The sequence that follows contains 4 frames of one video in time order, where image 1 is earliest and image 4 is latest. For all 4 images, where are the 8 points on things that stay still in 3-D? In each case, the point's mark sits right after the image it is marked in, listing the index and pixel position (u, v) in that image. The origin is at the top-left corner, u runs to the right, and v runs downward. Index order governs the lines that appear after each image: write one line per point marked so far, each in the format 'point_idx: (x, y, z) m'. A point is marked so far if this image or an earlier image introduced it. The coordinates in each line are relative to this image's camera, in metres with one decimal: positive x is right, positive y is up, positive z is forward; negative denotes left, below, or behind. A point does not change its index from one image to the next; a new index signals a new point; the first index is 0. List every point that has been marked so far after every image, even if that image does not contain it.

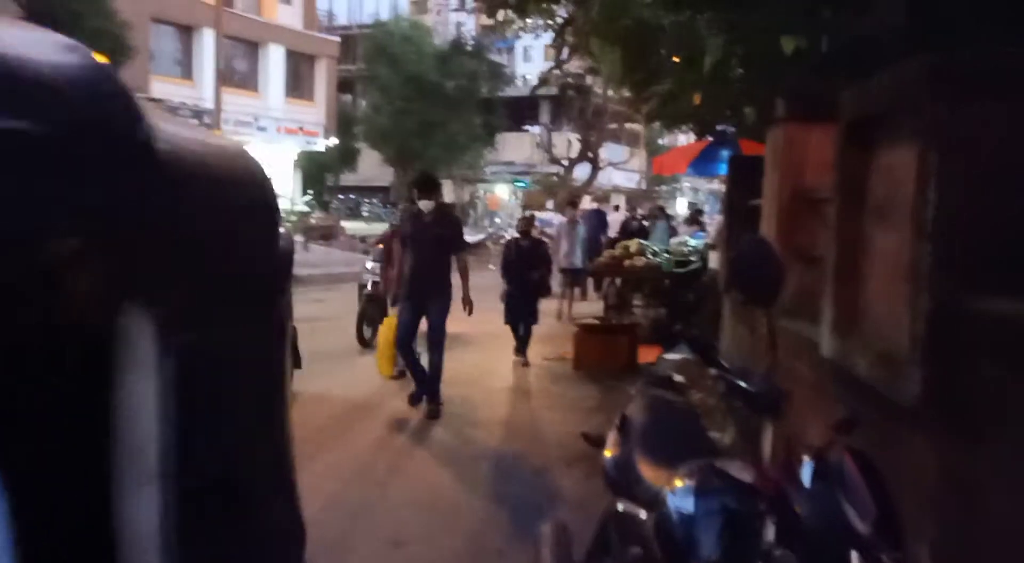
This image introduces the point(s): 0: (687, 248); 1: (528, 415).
0: (+3.2, +0.6, +14.8) m
1: (+0.1, -1.3, +8.7) m
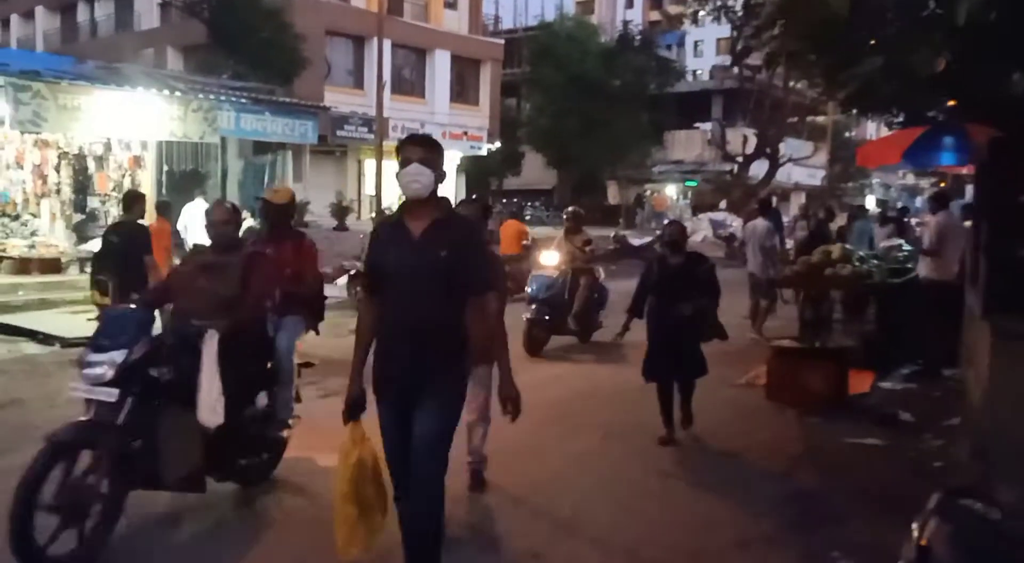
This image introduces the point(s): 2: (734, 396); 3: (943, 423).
0: (+6.0, +0.4, +12.6) m
1: (+1.7, -1.5, +7.2) m
2: (+2.6, -1.3, +9.3) m
3: (+4.1, -1.3, +7.8) m
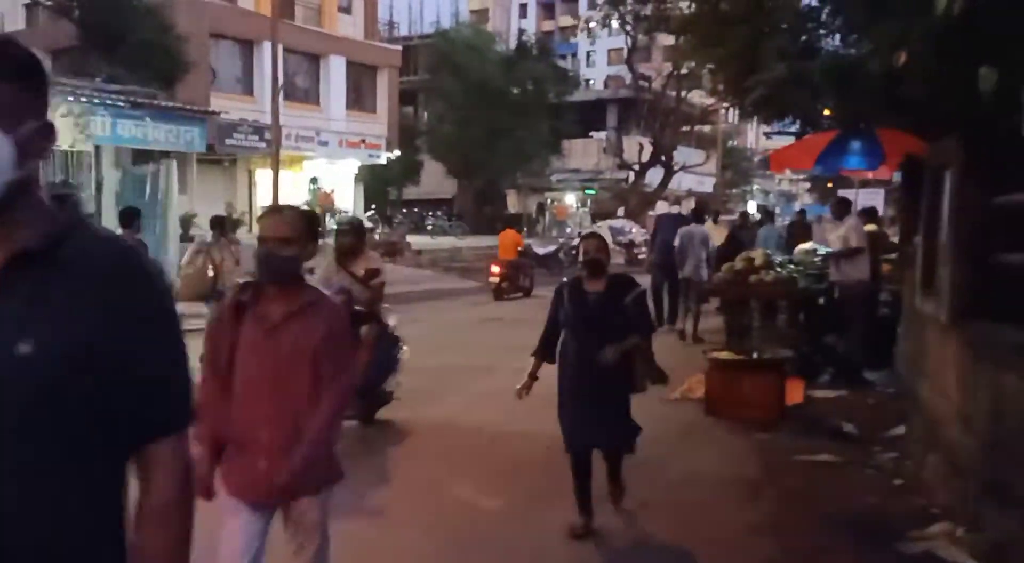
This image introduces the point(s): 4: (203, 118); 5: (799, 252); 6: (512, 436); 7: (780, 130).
0: (+4.7, +0.4, +12.5) m
1: (+1.2, -1.6, +6.6) m
2: (+1.8, -1.4, +8.8) m
3: (+3.4, -1.4, +7.5) m
4: (-6.7, +3.6, +17.9) m
5: (+4.6, +0.5, +13.0) m
6: (0.0, -1.6, +8.3) m
7: (+6.5, +3.7, +19.8) m
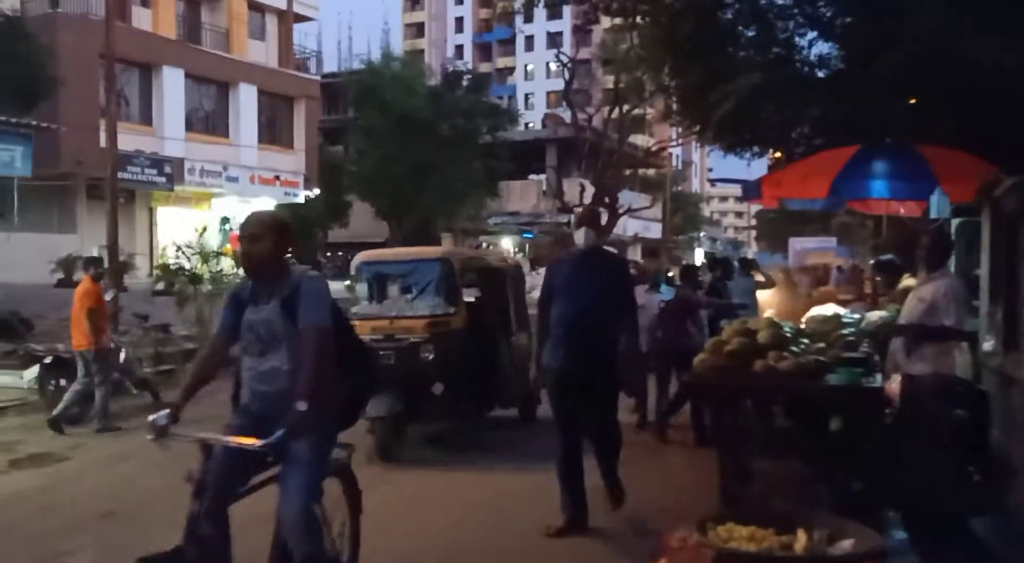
0: (+3.4, -0.5, +8.4) m
1: (+0.3, -2.1, +2.2) m
2: (+0.8, -2.0, +4.4) m
3: (+2.5, -1.9, +3.2) m
4: (-8.4, +2.4, +13.2) m
5: (+3.3, -0.4, +8.9) m
6: (-1.0, -2.2, +3.9) m
7: (+4.6, +2.5, +16.0) m
